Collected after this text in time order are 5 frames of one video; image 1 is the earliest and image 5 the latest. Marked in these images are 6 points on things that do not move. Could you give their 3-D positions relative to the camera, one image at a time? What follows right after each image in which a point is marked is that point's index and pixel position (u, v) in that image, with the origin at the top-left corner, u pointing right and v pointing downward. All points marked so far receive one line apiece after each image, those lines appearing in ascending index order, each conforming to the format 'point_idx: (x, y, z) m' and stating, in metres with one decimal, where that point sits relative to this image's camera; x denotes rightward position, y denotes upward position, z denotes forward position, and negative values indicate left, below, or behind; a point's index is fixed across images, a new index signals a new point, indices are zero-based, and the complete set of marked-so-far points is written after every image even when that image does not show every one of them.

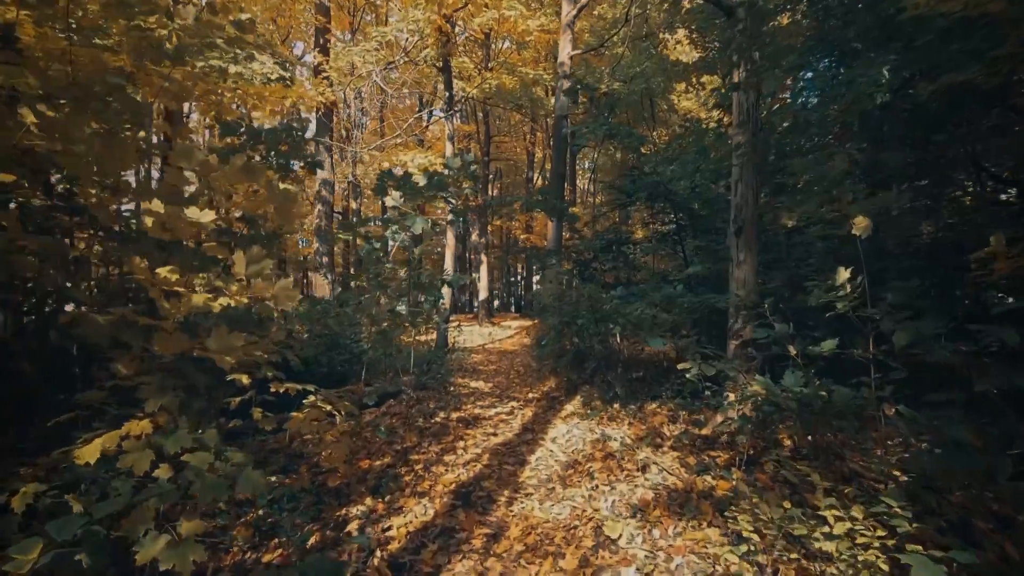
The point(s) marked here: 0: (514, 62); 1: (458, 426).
0: (+0.1, +7.3, +17.6) m
1: (-0.7, -1.8, +7.2) m
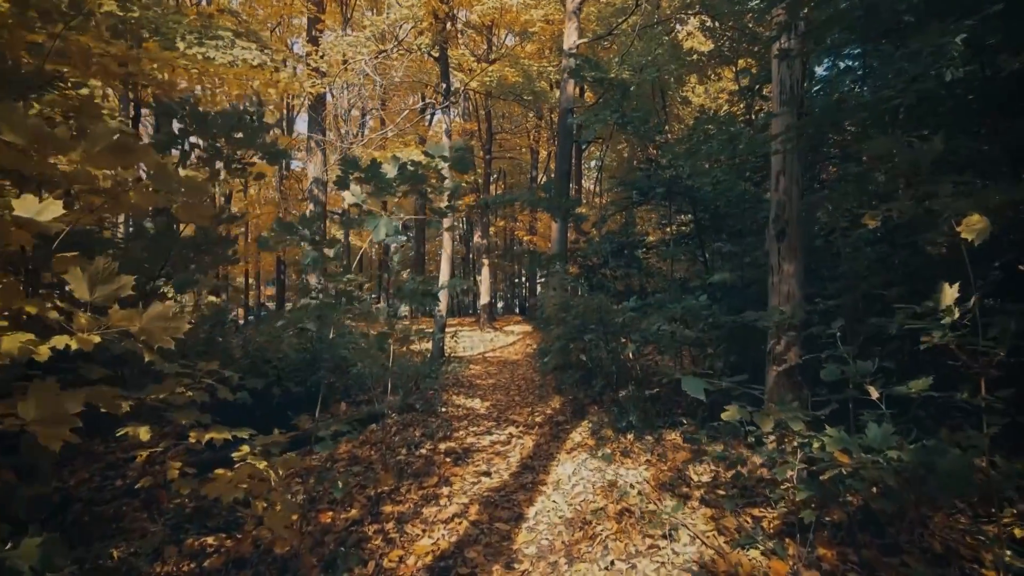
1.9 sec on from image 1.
0: (+0.2, +7.1, +16.6) m
1: (-0.8, -2.0, +6.1) m
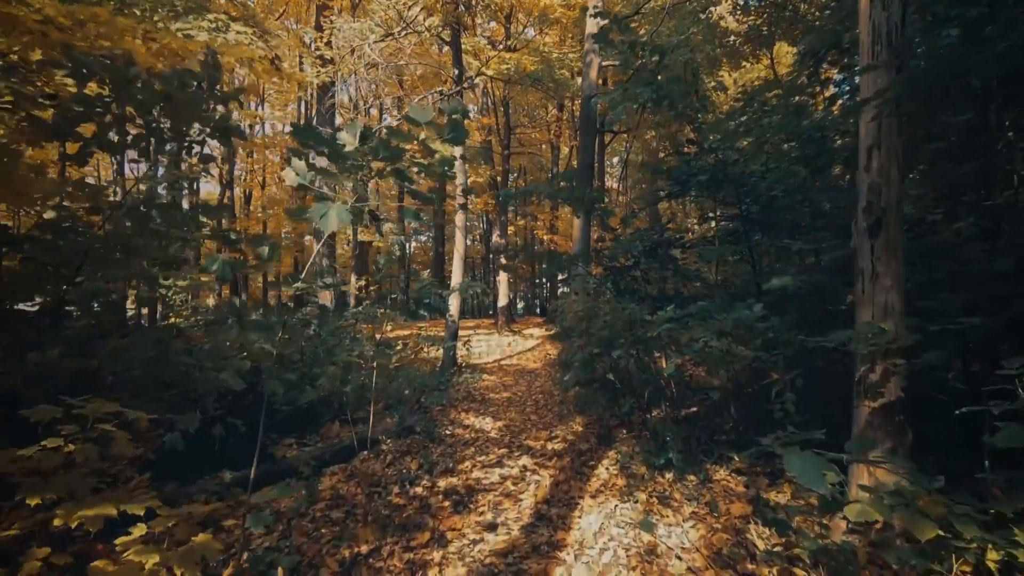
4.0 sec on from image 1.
0: (+0.7, +7.1, +15.4) m
1: (-0.6, -2.0, +5.1) m
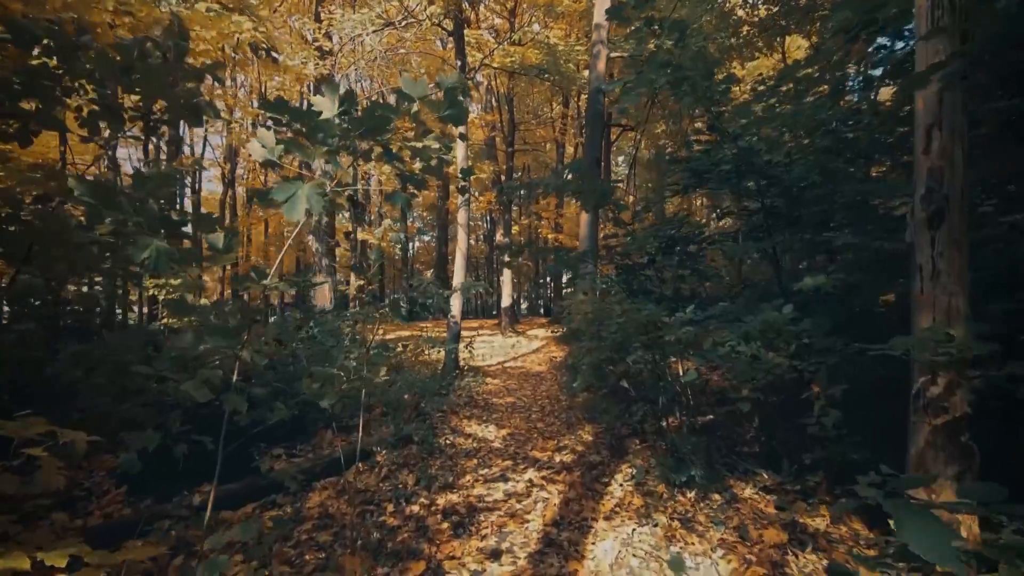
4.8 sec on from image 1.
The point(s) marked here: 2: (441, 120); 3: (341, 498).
0: (+0.8, +7.1, +15.0) m
1: (-0.6, -2.0, +4.6) m
2: (-0.4, +0.9, +3.0) m
3: (-1.6, -2.0, +5.2) m
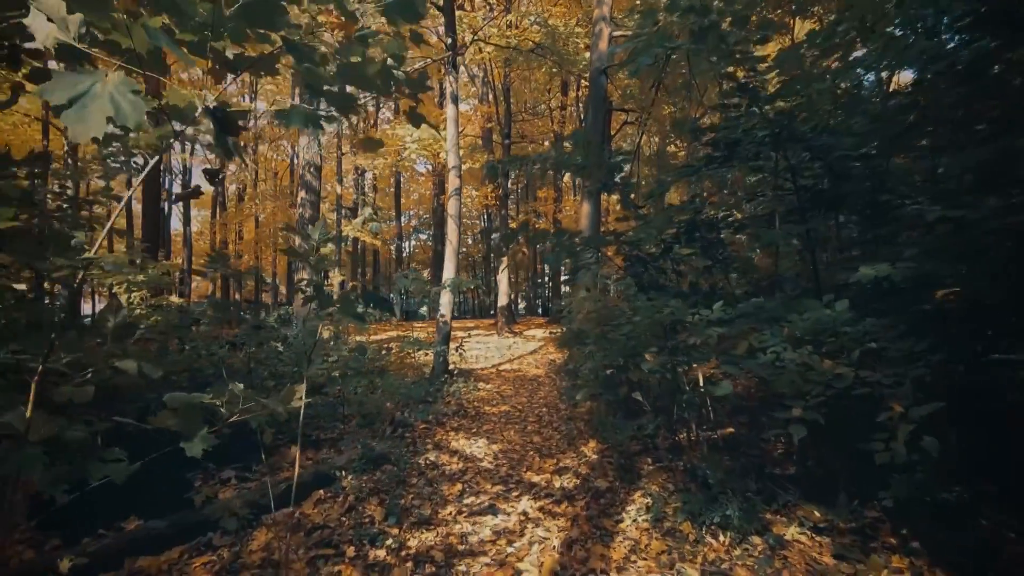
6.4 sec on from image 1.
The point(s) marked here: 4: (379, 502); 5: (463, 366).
0: (+0.7, +7.1, +14.0) m
1: (-0.7, -2.0, +3.6) m
2: (-0.4, +1.0, +2.0) m
3: (-1.7, -1.9, +4.2) m
4: (-1.1, -1.9, +4.8) m
5: (-1.0, -1.5, +10.8) m
